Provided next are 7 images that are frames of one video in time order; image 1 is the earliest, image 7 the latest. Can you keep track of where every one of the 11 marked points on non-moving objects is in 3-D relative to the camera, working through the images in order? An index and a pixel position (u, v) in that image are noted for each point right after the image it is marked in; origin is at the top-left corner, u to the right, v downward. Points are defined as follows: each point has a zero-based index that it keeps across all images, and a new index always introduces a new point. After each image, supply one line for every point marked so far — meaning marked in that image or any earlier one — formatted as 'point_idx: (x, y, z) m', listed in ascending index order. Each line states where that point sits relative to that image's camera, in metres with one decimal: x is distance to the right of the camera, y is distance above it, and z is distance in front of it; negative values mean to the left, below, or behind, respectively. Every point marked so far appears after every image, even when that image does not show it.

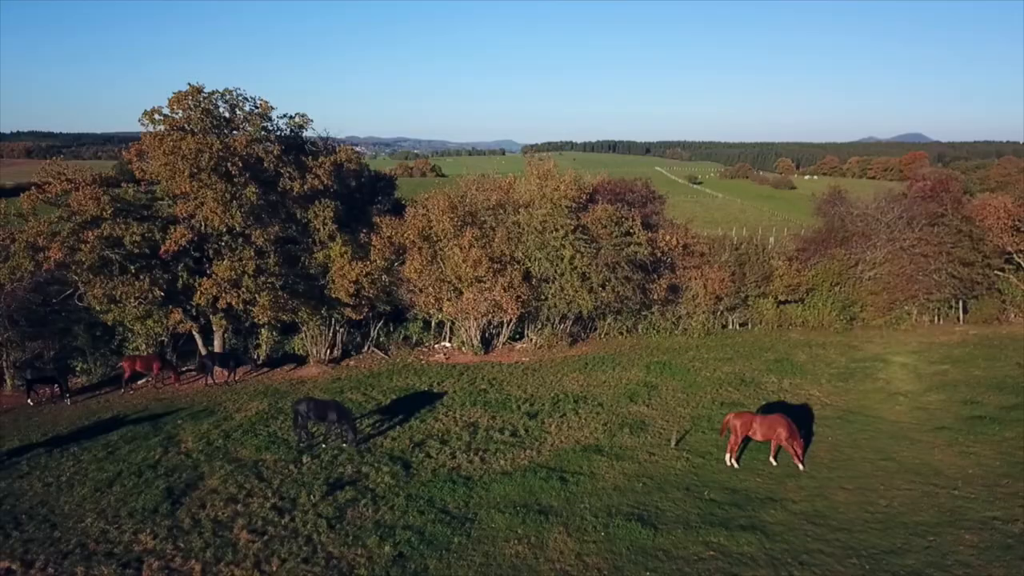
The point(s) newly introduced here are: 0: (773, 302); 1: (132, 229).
0: (+5.4, -0.3, +16.7) m
1: (-6.1, +0.9, +13.5) m
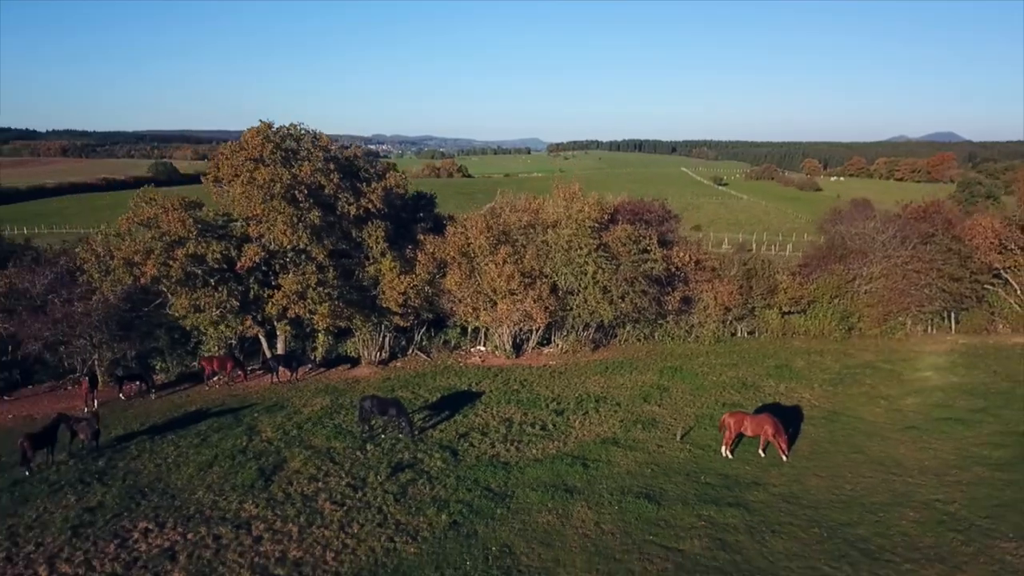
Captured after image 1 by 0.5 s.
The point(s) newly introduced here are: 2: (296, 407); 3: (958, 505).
0: (+6.0, -0.6, +18.4) m
1: (-5.6, +0.7, +15.6) m
2: (-3.8, -2.1, +14.5) m
3: (+5.0, -2.5, +9.3) m
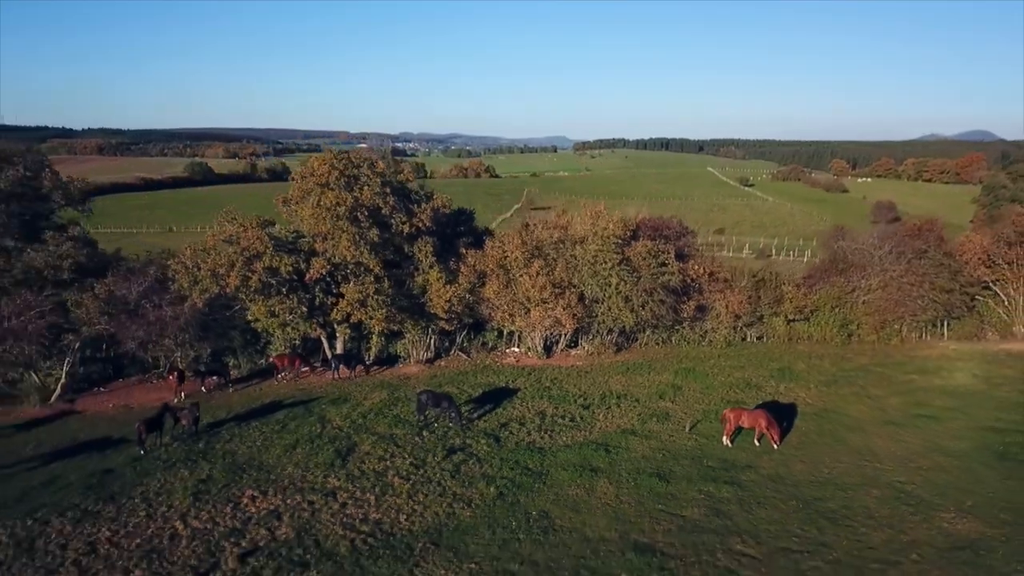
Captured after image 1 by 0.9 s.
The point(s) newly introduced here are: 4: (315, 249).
0: (+6.8, -0.8, +20.3) m
1: (-4.8, +0.6, +17.9) m
2: (-3.2, -2.3, +16.7) m
3: (+5.5, -2.7, +11.3) m
4: (-4.4, +0.9, +18.4) m
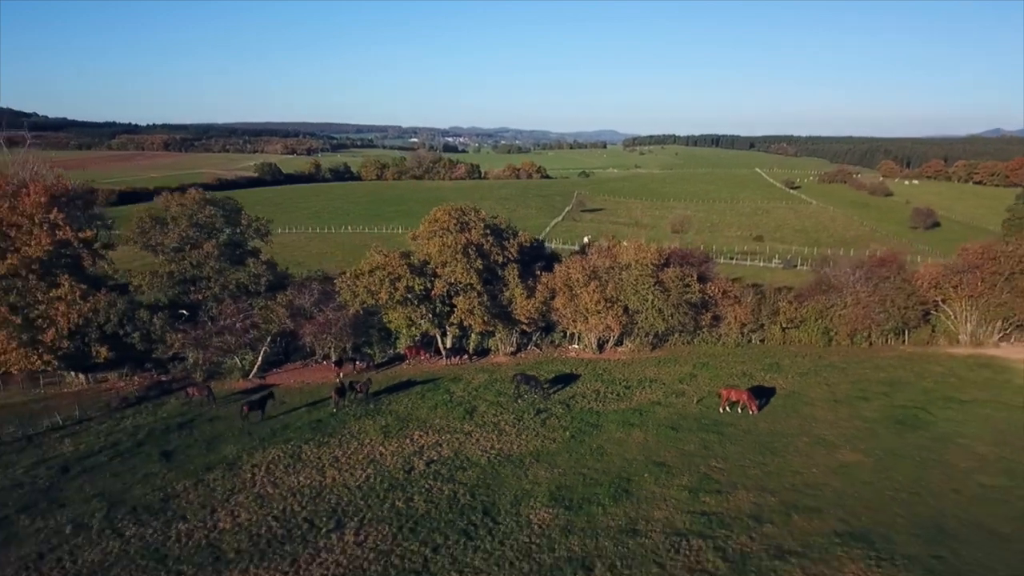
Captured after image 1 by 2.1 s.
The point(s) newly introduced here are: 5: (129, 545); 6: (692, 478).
0: (+8.9, -1.3, +27.0) m
1: (-2.9, +0.2, +25.2) m
2: (-1.3, -2.7, +24.0) m
3: (+7.1, -3.3, +18.0) m
4: (-2.4, +0.5, +25.7) m
5: (-6.4, -4.3, +13.9) m
6: (+3.5, -3.6, +15.7) m
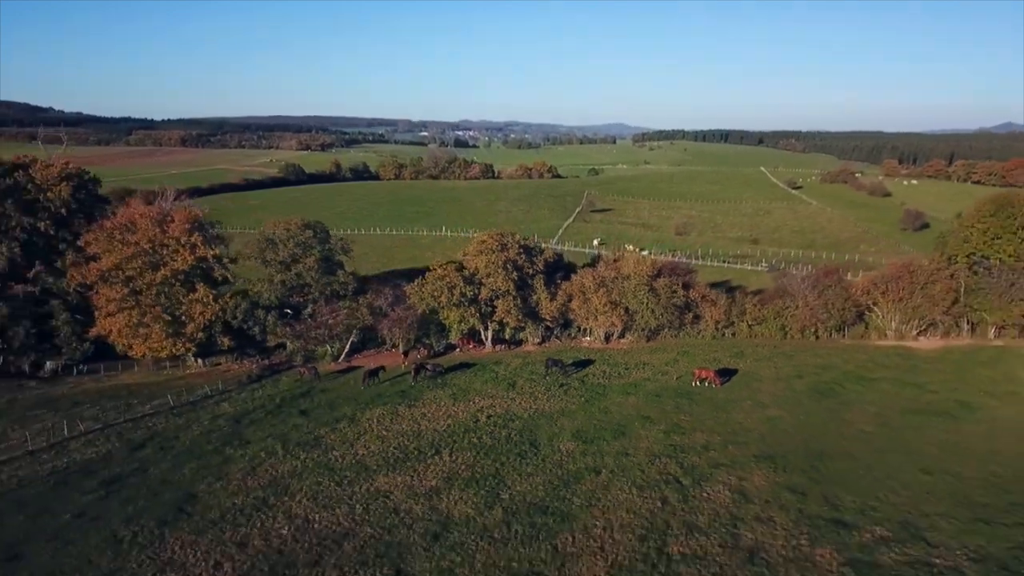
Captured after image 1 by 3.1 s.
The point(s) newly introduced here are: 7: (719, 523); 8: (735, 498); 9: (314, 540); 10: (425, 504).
0: (+10.0, -1.5, +34.8) m
1: (-1.7, 0.0, +33.1) m
2: (-0.2, -2.9, +31.9) m
3: (+8.1, -3.6, +25.8) m
4: (-1.3, +0.3, +33.6) m
5: (-5.5, -4.6, +21.9) m
6: (+4.5, -4.0, +23.5) m
7: (+4.4, -4.9, +17.3) m
8: (+5.0, -4.7, +18.6) m
9: (-4.2, -5.3, +17.2) m
10: (-2.0, -4.9, +18.9) m
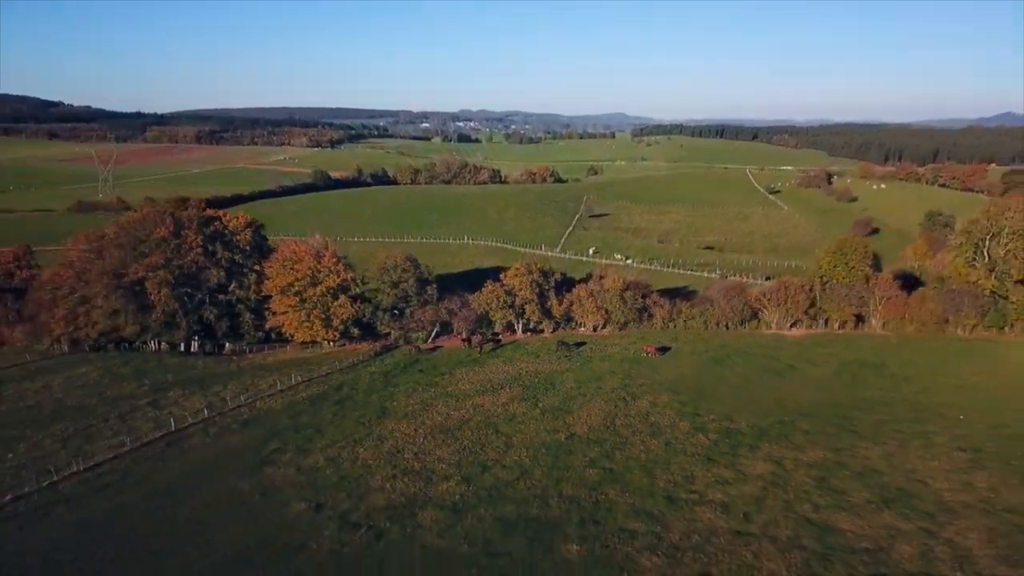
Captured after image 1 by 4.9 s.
0: (+11.5, -2.1, +54.9) m
1: (-0.2, -0.7, +53.2) m
2: (+1.3, -3.6, +52.0) m
3: (+9.6, -4.3, +46.0) m
4: (+0.2, -0.3, +53.7) m
5: (-3.9, -5.4, +42.0) m
6: (+6.0, -4.7, +43.7) m
7: (+5.9, -5.7, +37.5) m
8: (+6.5, -5.5, +38.7) m
9: (-2.7, -6.1, +37.4) m
10: (-0.5, -5.7, +39.1) m
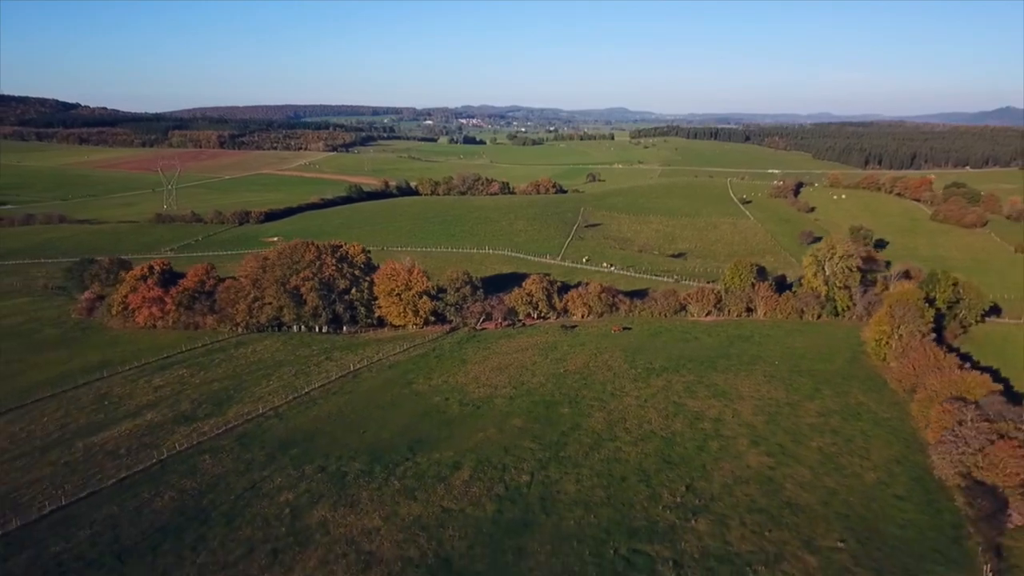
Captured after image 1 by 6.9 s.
0: (+13.4, -2.5, +86.6) m
1: (+1.7, -1.0, +85.0) m
2: (+3.3, -3.9, +83.8) m
3: (+11.5, -4.7, +77.7) m
4: (+2.2, -0.7, +85.4) m
5: (-2.0, -5.8, +73.8) m
6: (+7.9, -5.1, +75.4) m
7: (+7.8, -6.2, +69.3) m
8: (+8.4, -6.0, +70.5) m
9: (-0.8, -6.6, +69.2) m
10: (+1.4, -6.1, +70.9) m
